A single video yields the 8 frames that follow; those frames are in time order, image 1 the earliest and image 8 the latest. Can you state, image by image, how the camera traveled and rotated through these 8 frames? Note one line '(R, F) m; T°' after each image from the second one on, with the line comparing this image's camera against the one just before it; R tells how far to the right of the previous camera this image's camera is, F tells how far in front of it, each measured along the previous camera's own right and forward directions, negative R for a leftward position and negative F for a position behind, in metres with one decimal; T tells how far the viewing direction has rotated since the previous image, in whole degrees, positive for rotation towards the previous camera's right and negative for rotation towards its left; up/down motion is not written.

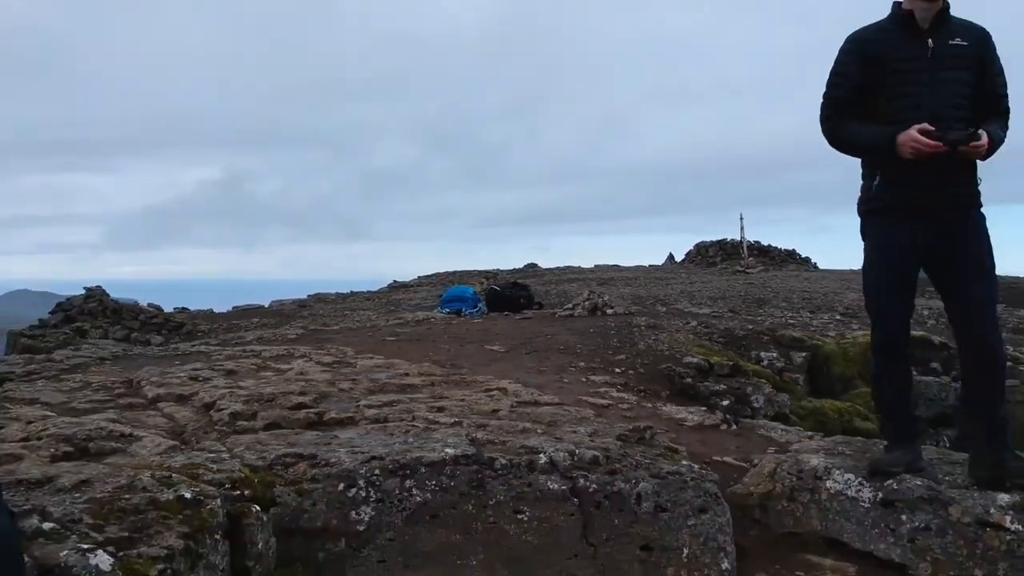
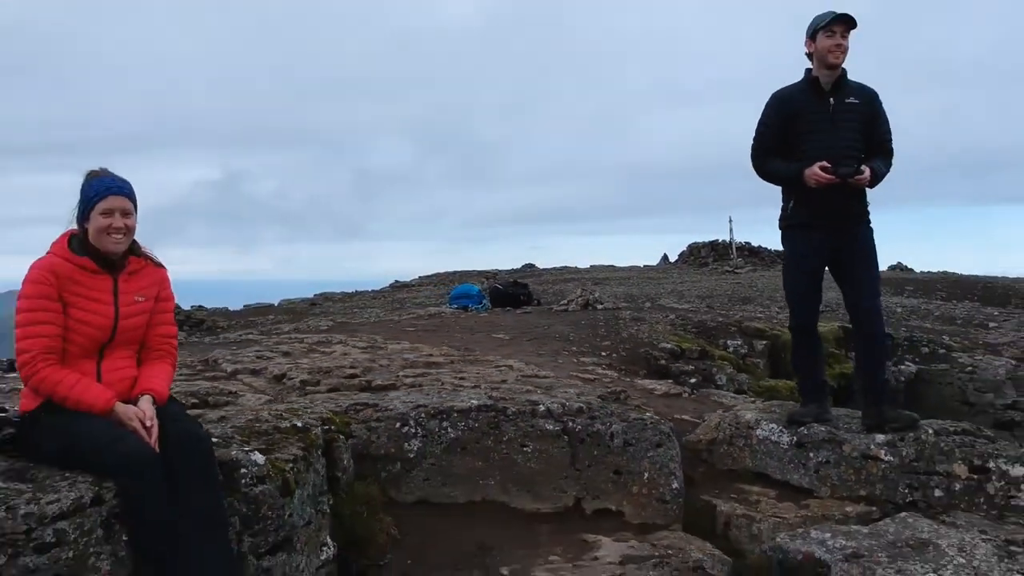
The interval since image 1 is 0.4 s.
(-0.1, -1.2) m; 0°
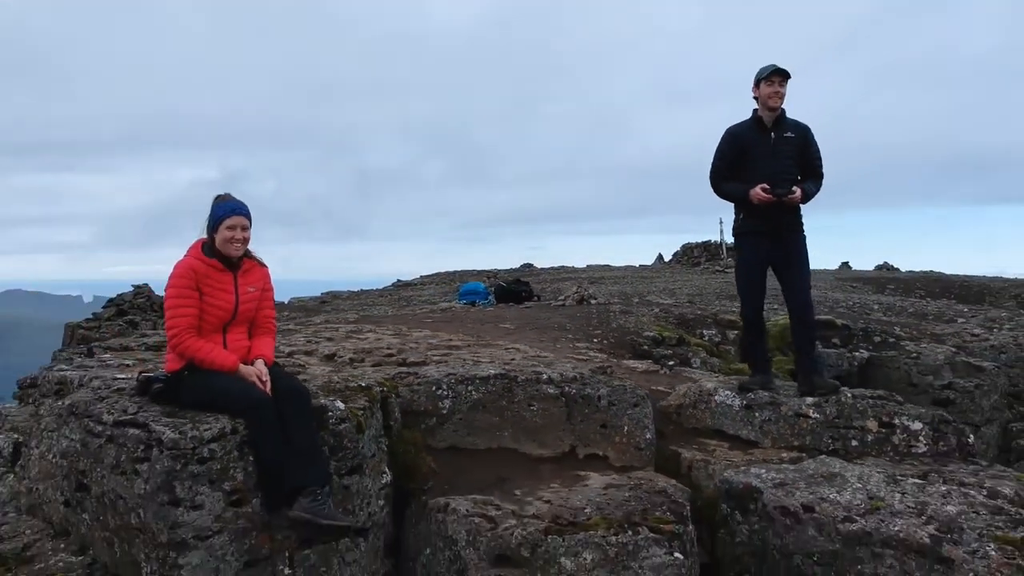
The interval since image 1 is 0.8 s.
(-0.1, -1.3) m; 0°
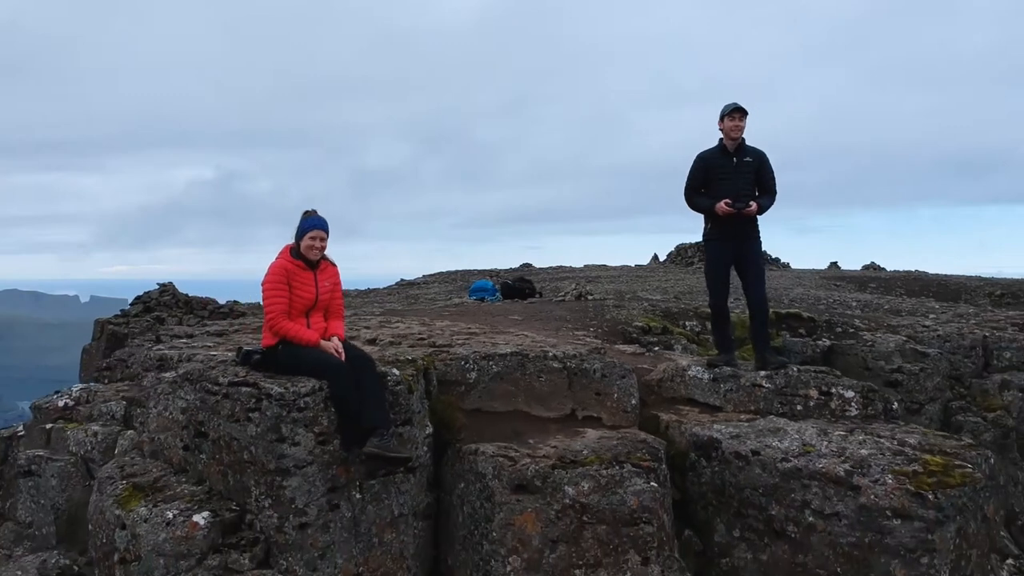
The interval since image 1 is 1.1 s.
(-0.1, -1.4) m; 0°
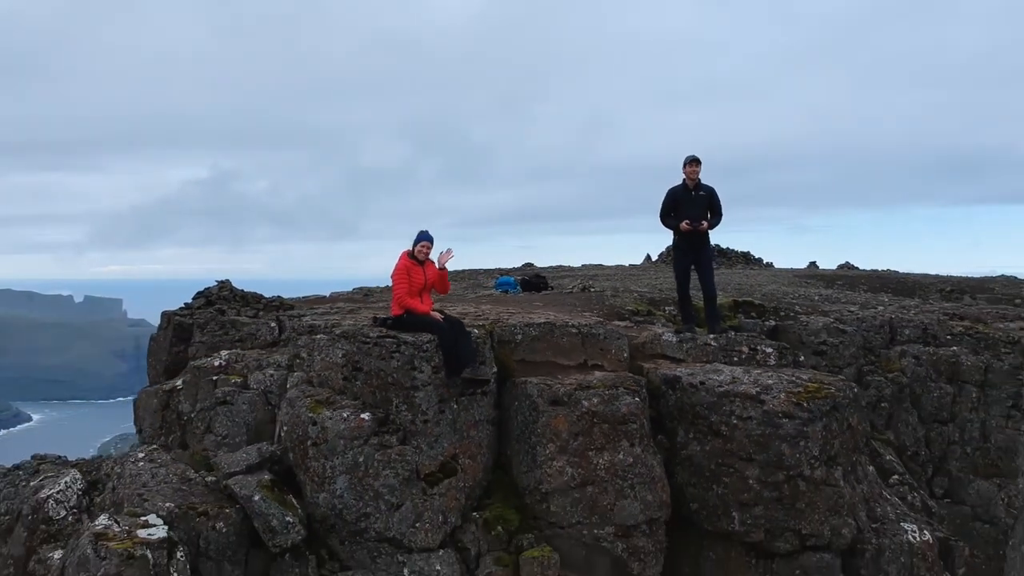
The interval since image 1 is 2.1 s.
(-0.5, -3.6) m; 0°
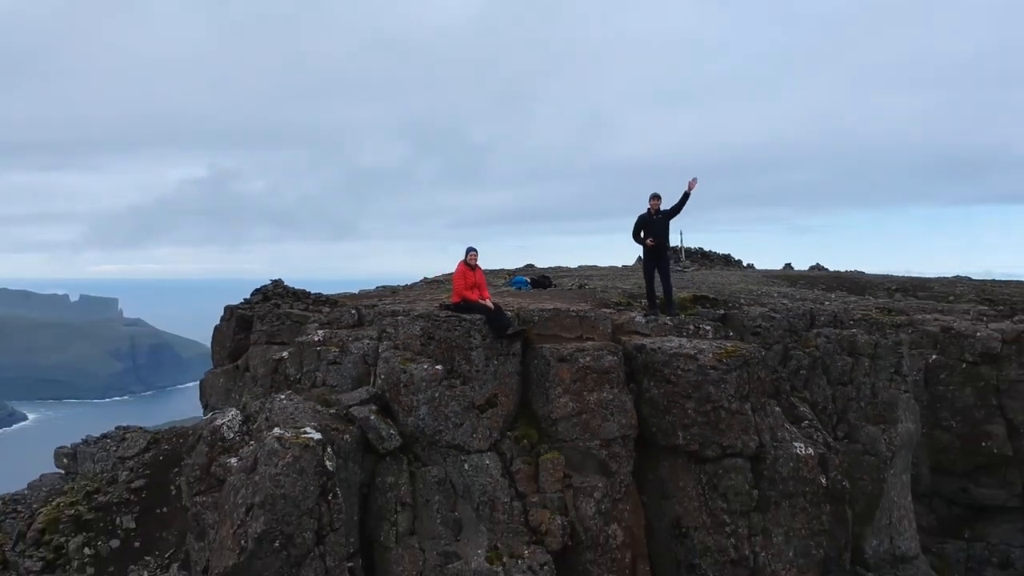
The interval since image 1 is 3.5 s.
(-0.4, -4.9) m; 0°
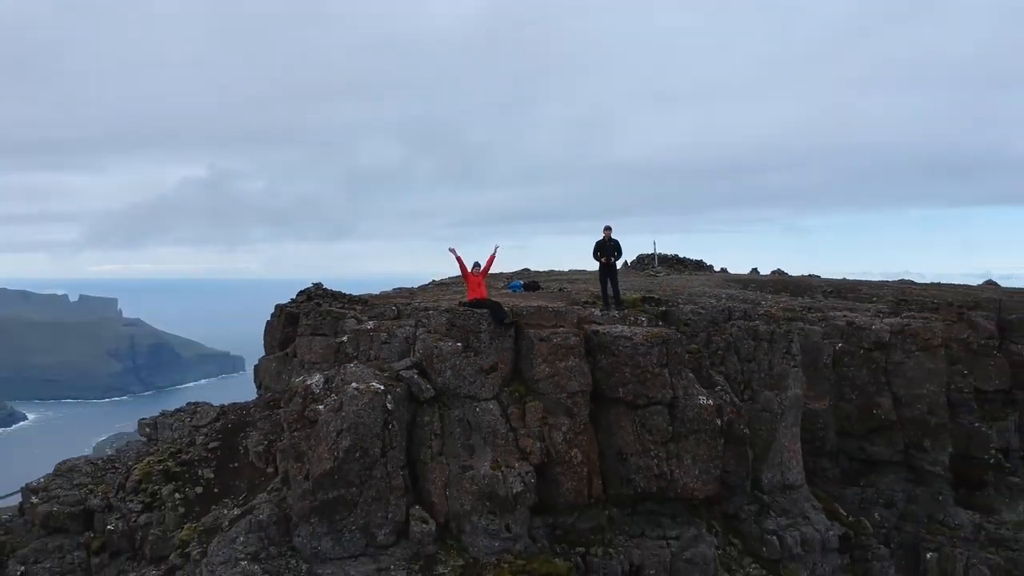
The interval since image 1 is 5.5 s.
(+0.1, -7.0) m; 0°
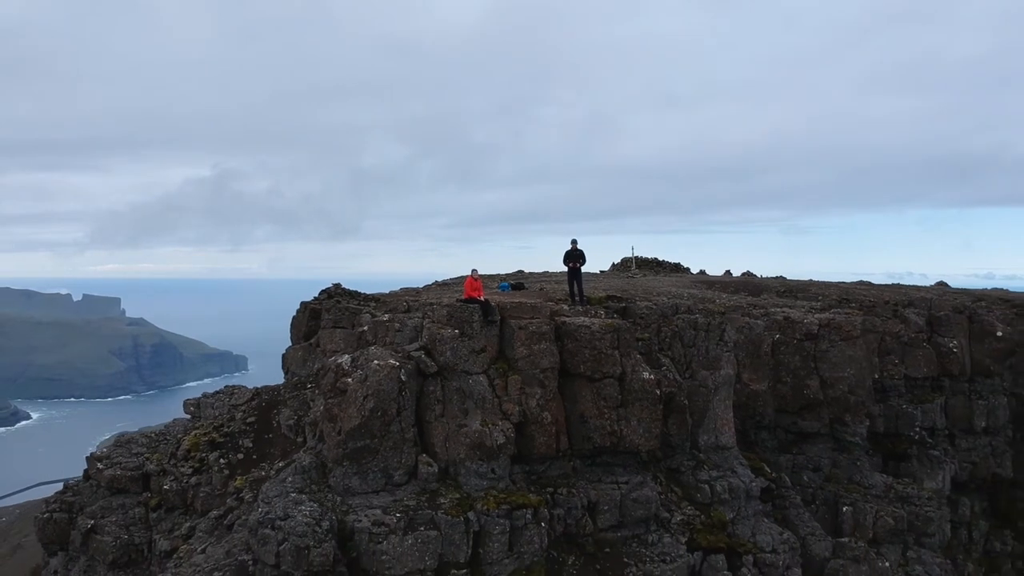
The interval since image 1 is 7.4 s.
(+0.6, -6.1) m; 0°
